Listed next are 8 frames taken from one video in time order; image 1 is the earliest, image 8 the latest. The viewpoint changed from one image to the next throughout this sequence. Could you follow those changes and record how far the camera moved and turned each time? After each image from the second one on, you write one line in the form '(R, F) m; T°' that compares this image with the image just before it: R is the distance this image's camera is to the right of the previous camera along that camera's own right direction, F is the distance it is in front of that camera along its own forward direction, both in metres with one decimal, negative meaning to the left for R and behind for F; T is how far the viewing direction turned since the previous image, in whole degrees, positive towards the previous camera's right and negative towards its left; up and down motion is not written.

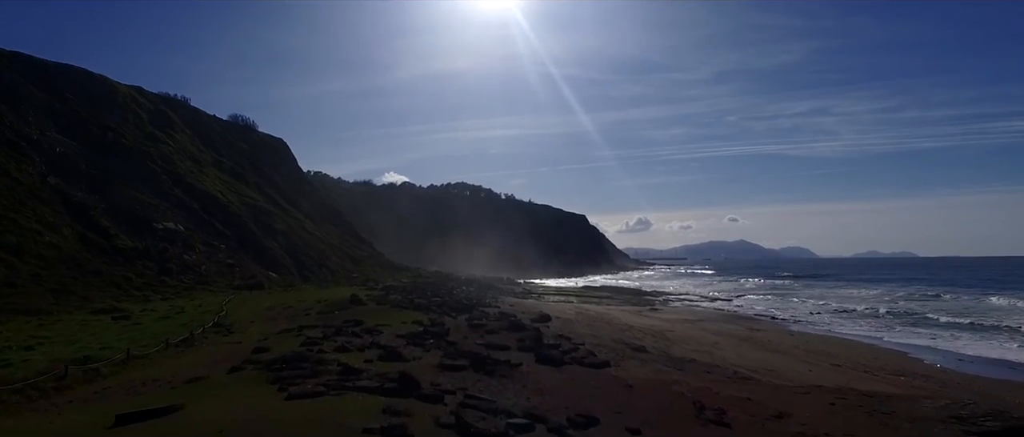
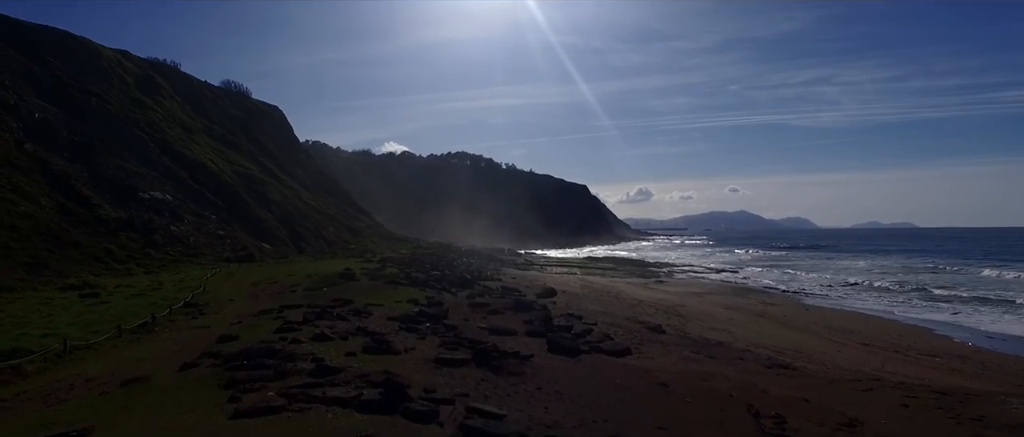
(-0.1, +1.5) m; 0°
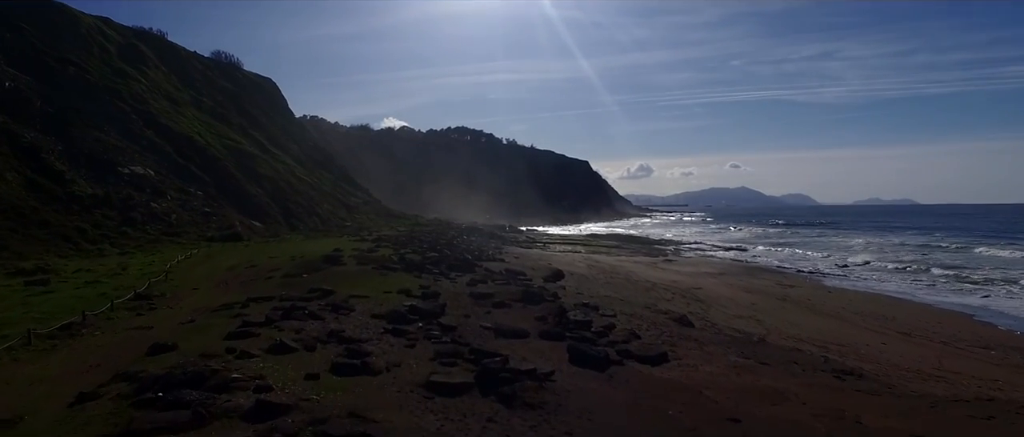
(-0.1, +1.9) m; 0°
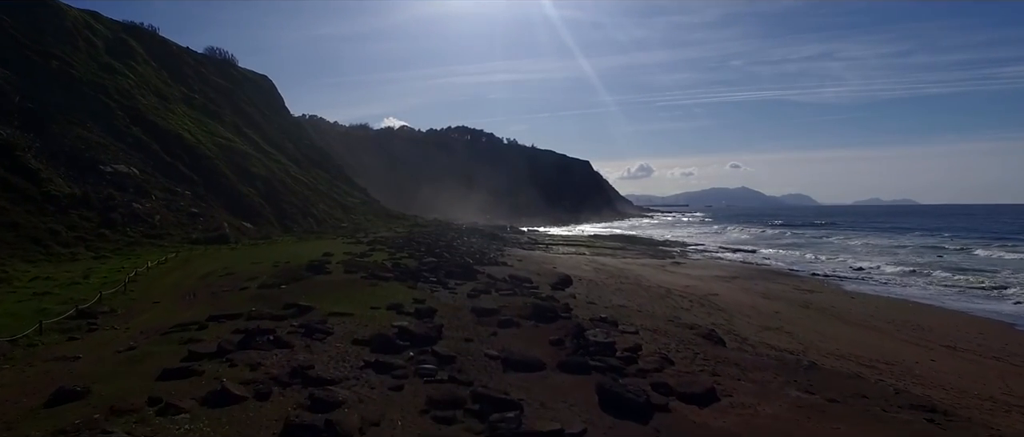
(-0.1, +1.6) m; 0°
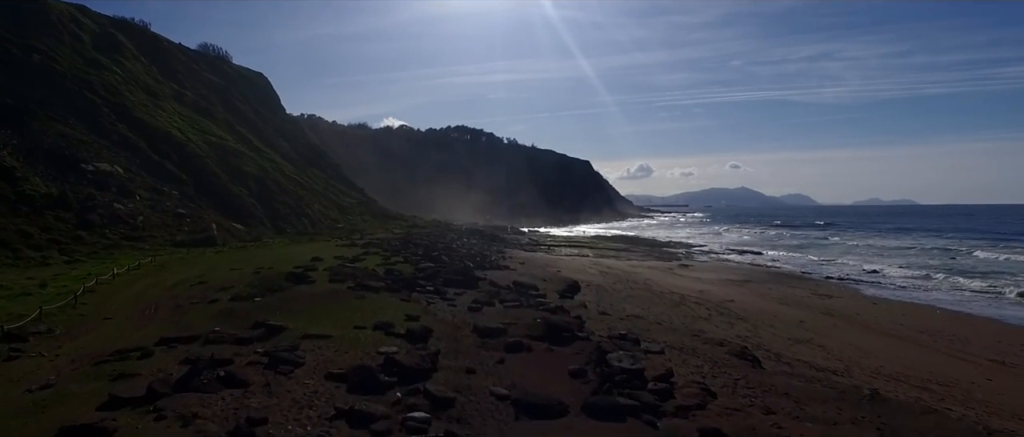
(-0.1, +1.4) m; 0°
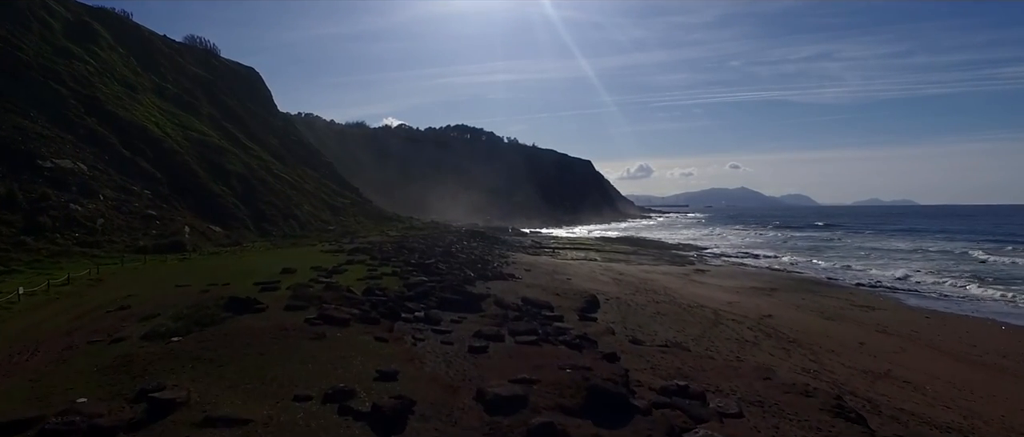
(-0.2, +2.8) m; 0°
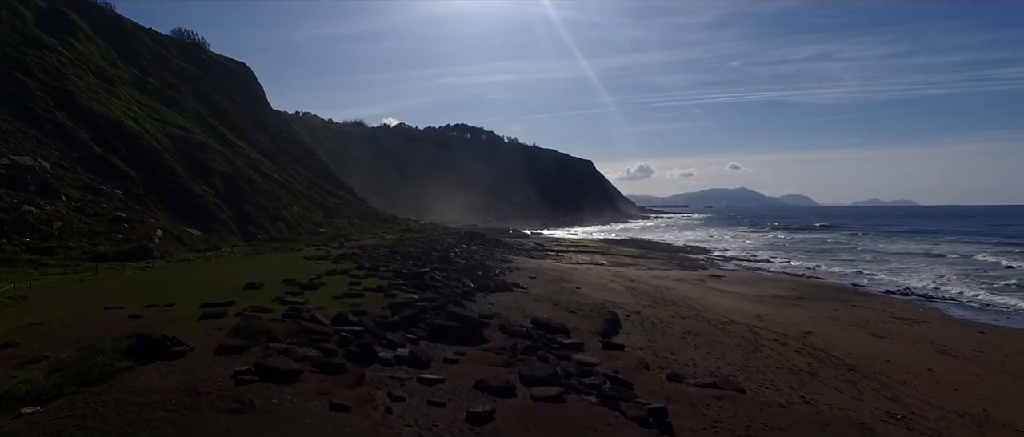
(-0.1, +2.3) m; 0°
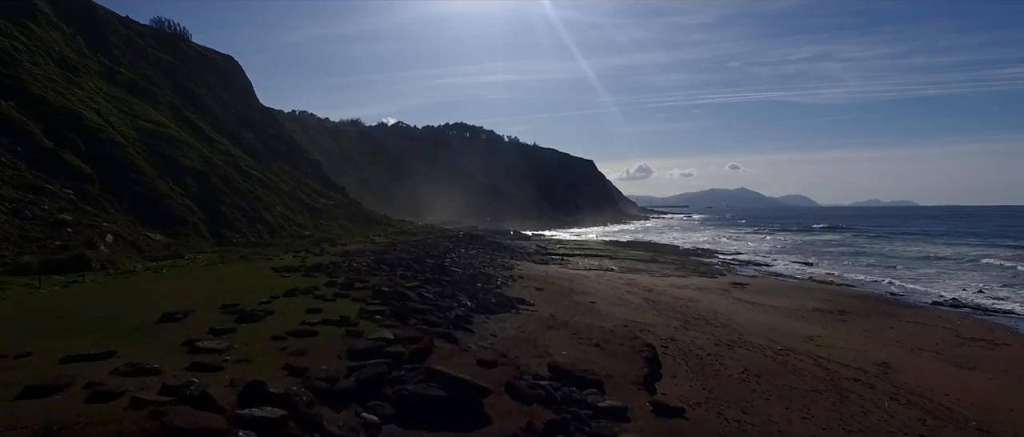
(-0.1, +3.2) m; 0°
